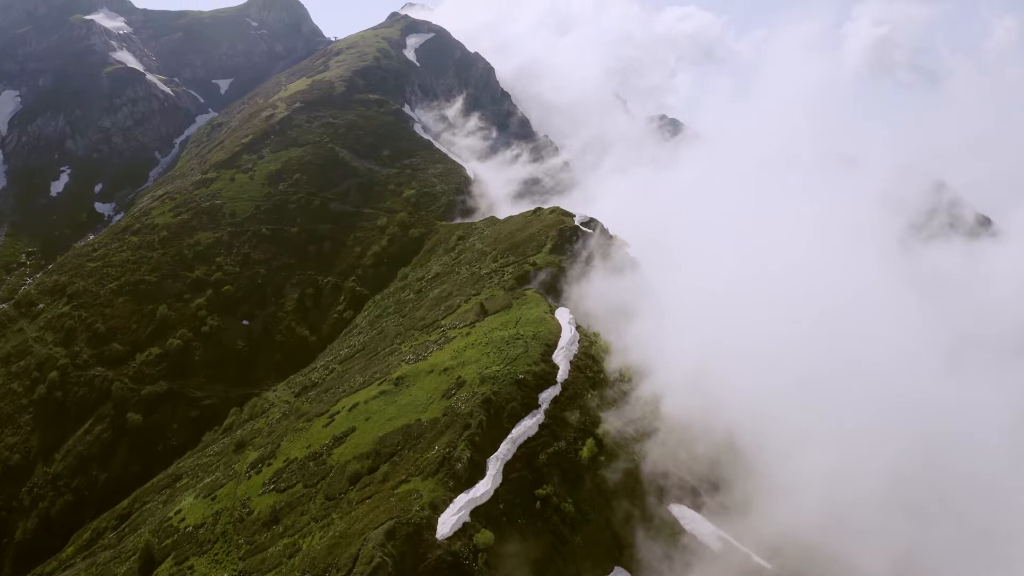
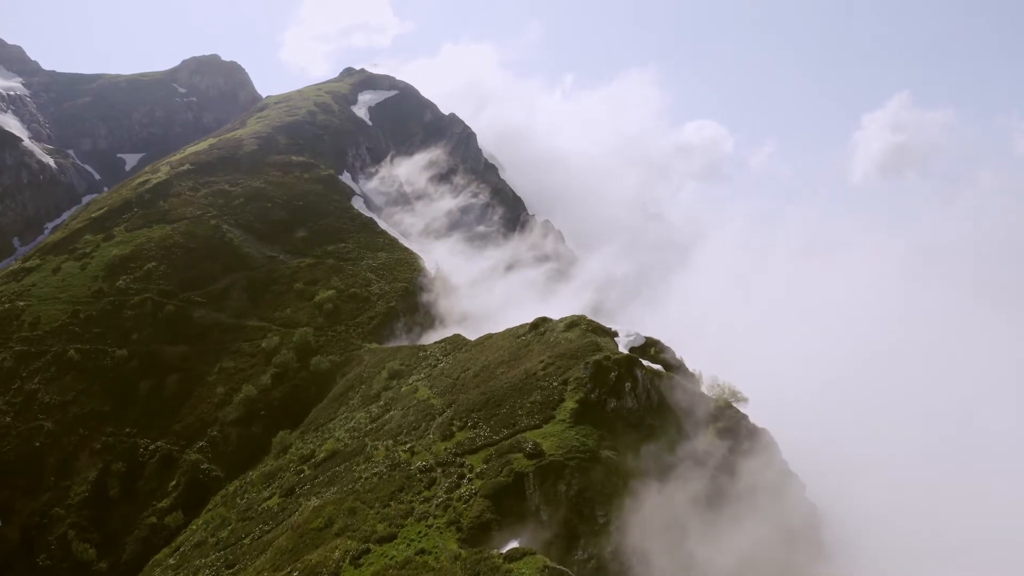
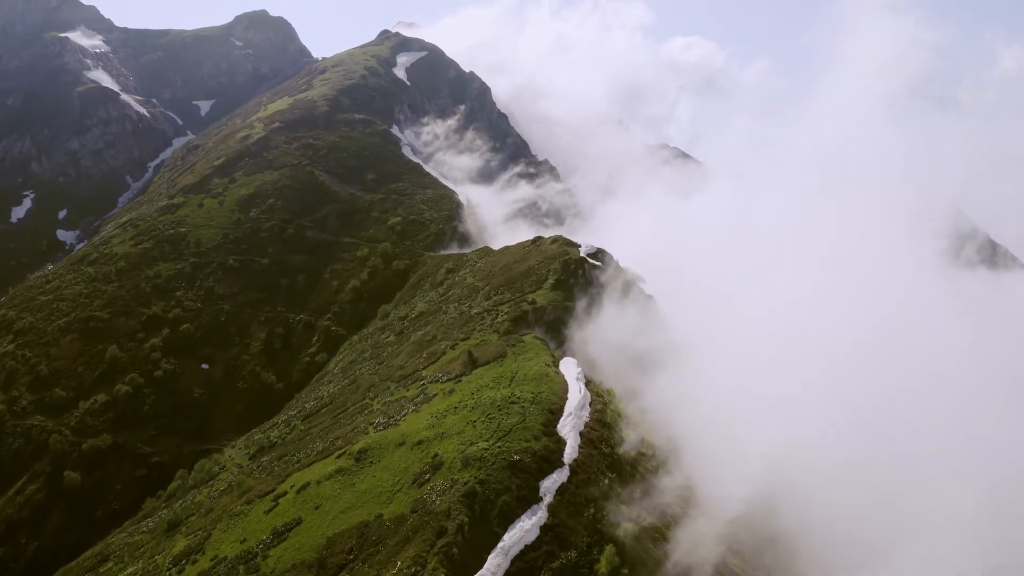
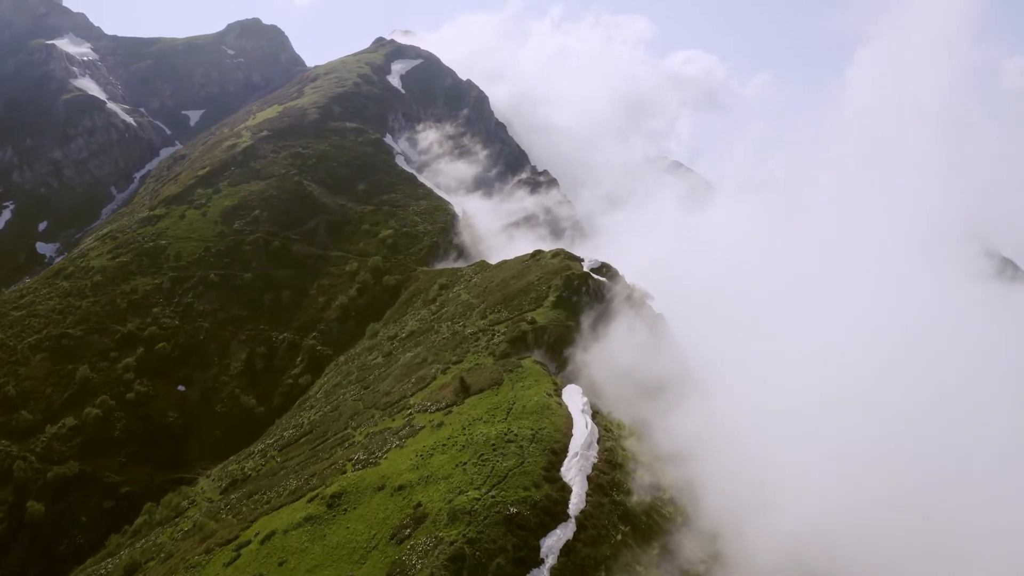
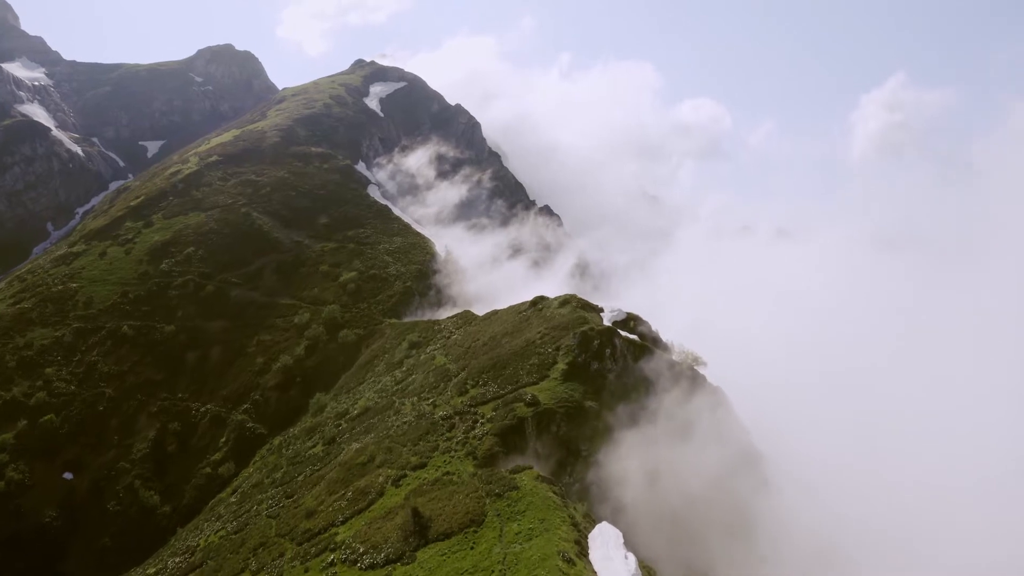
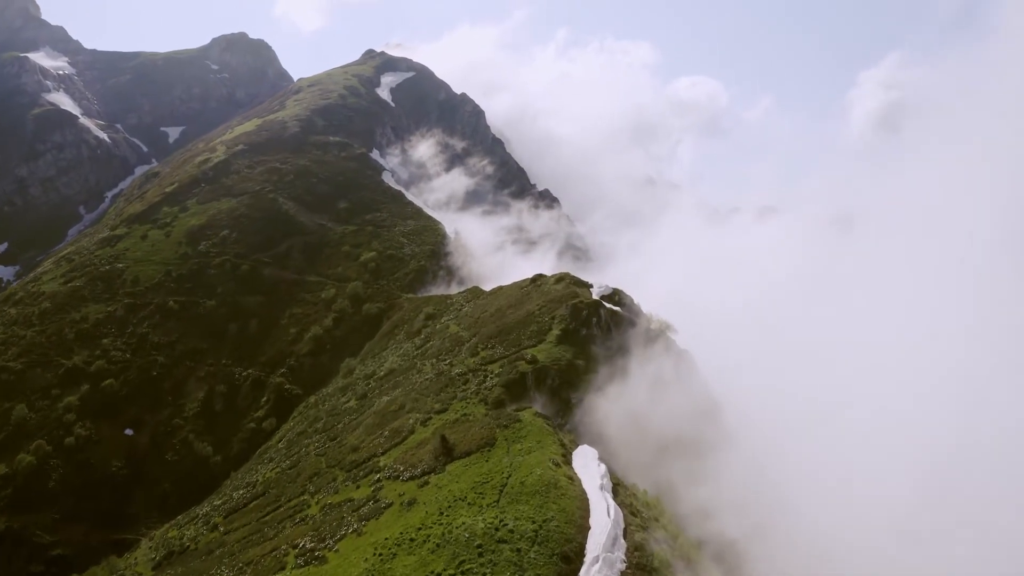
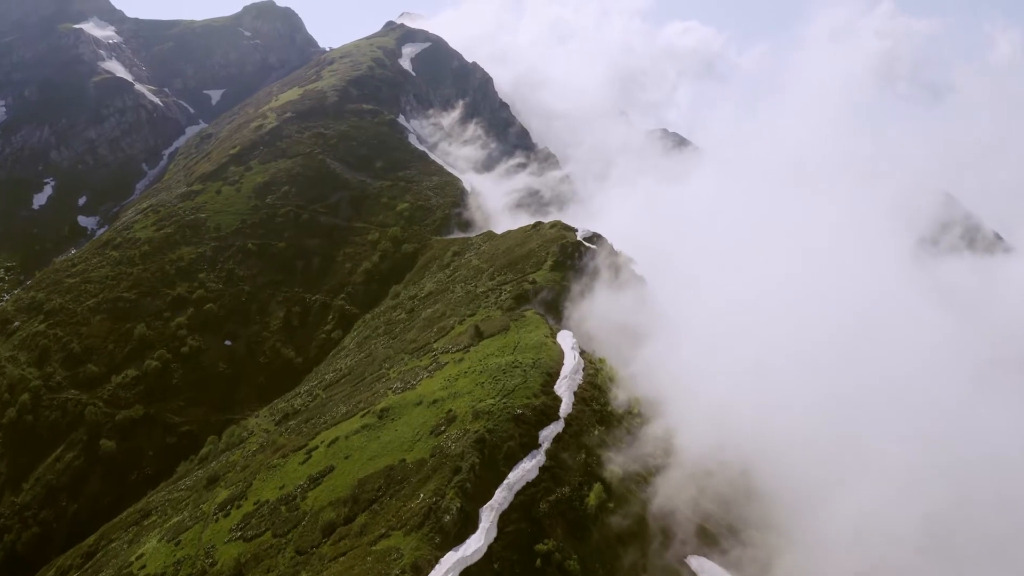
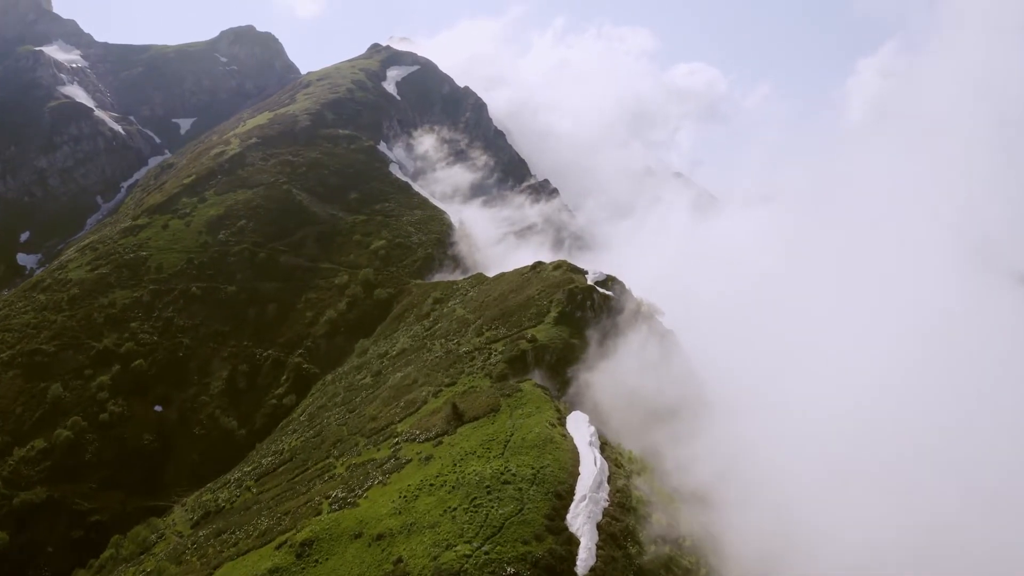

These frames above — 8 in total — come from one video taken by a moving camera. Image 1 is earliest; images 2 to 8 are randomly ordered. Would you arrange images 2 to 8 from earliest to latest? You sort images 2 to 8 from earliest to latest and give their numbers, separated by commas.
7, 3, 4, 8, 6, 5, 2
